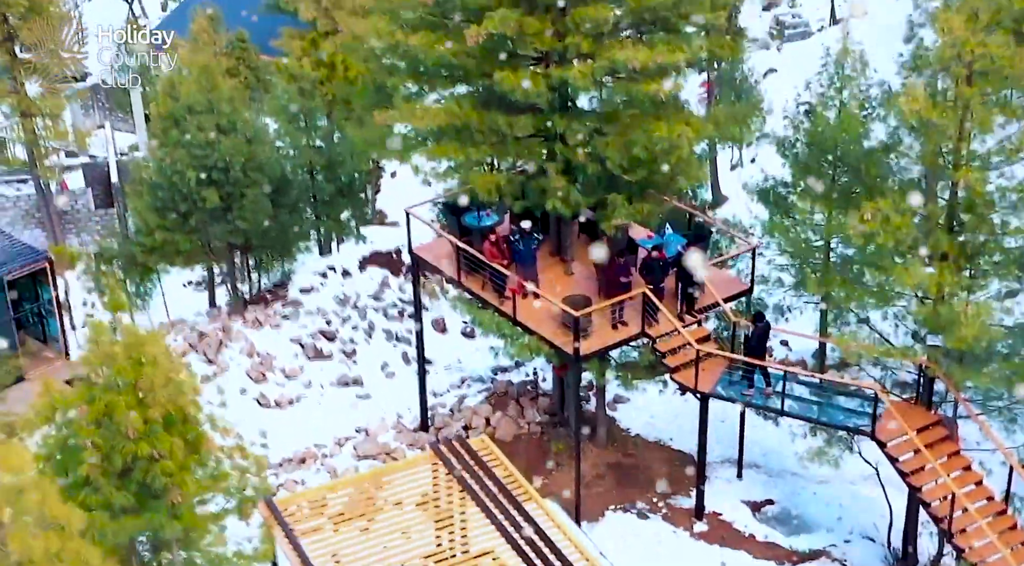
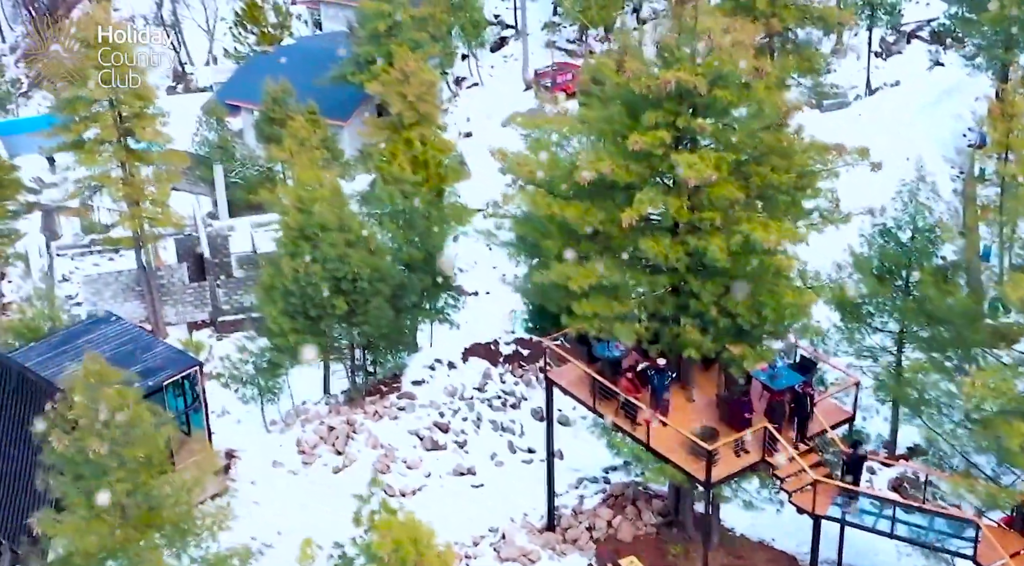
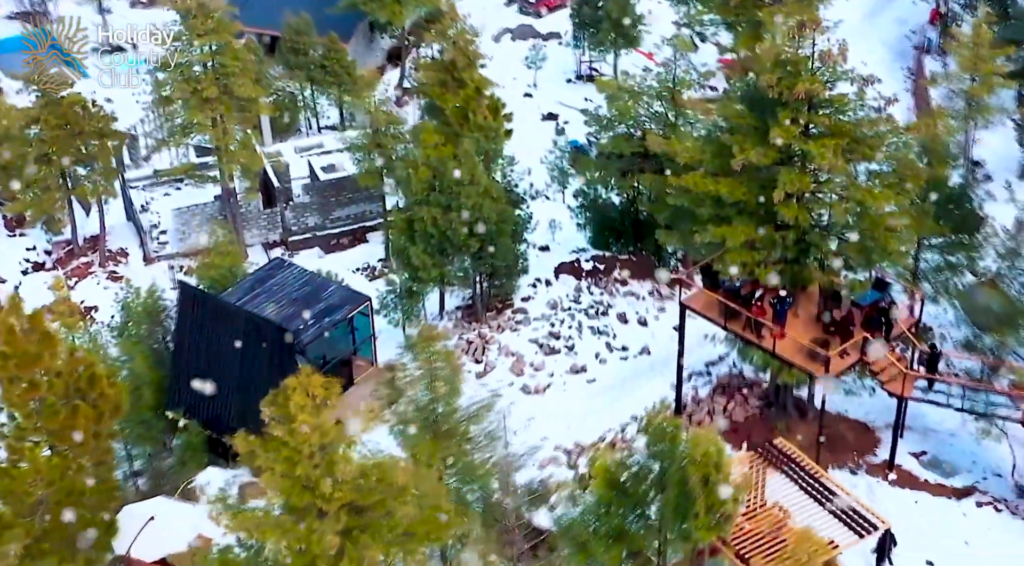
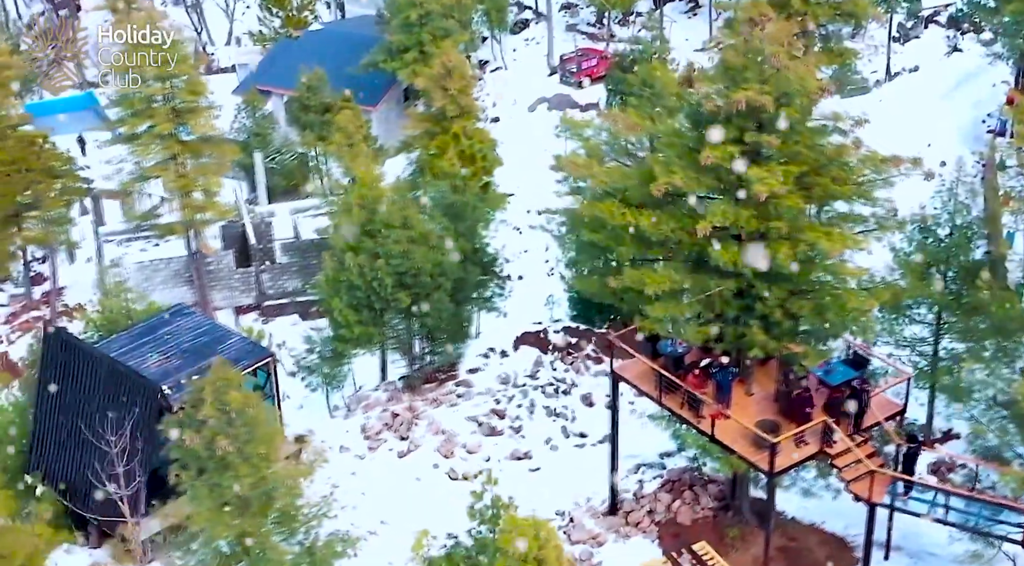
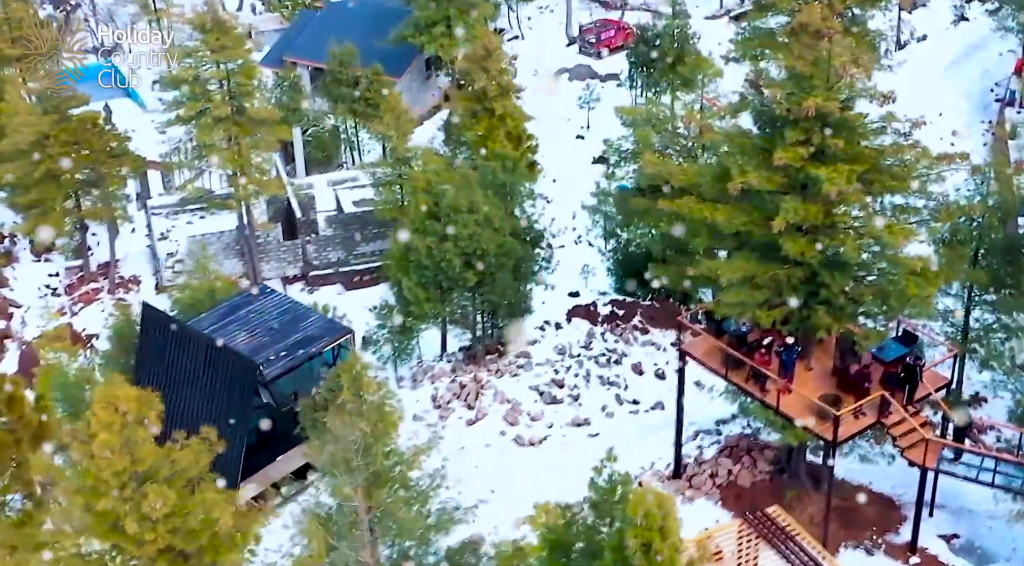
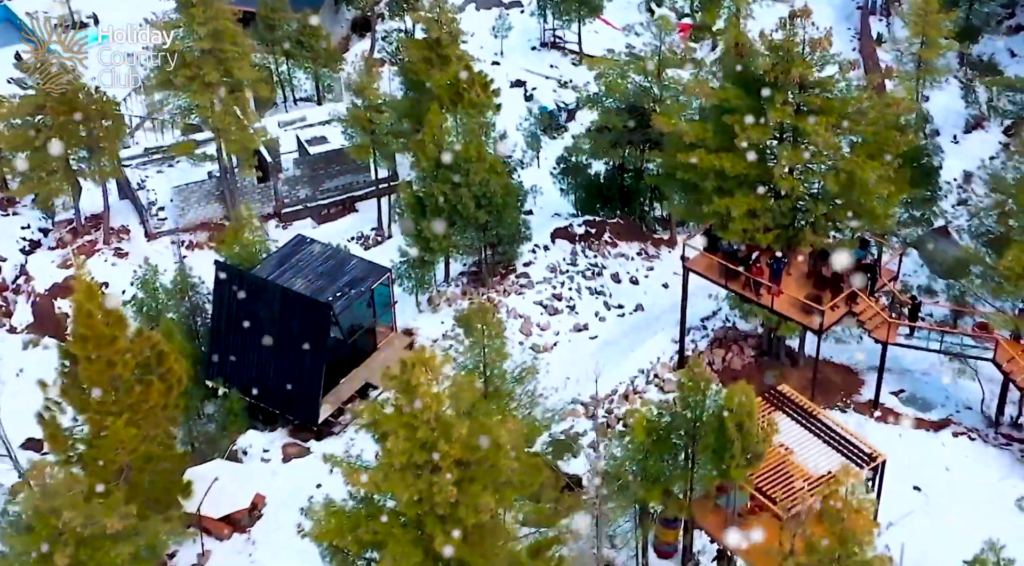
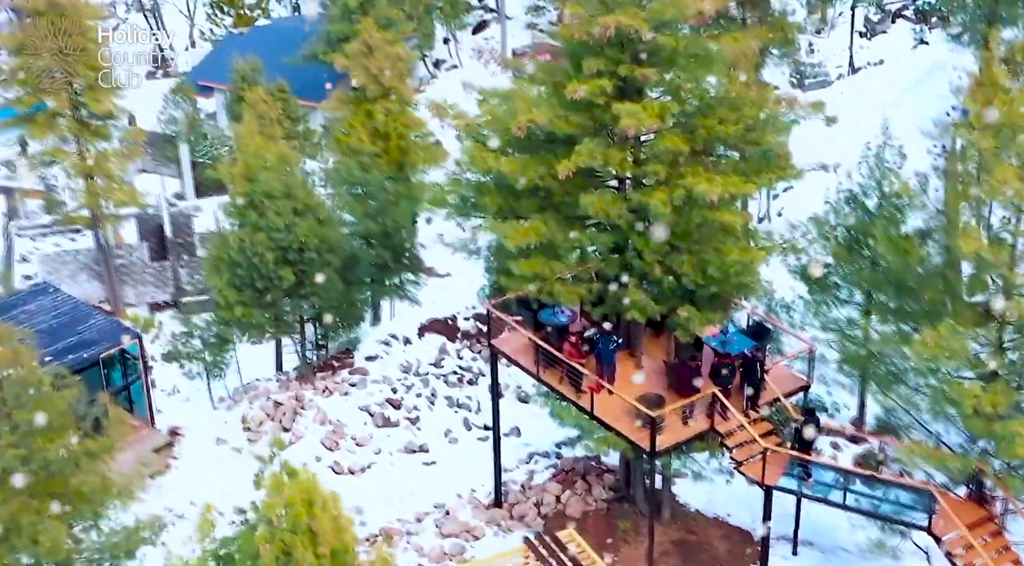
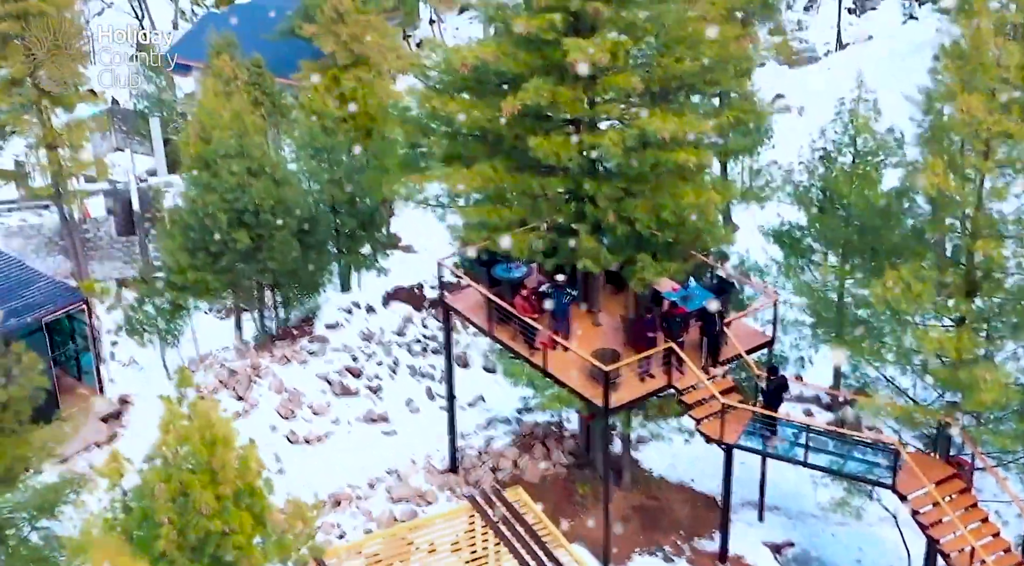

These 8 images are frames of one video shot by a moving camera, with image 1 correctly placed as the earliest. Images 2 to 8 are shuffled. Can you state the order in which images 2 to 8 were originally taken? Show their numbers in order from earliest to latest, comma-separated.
8, 7, 2, 4, 5, 3, 6
